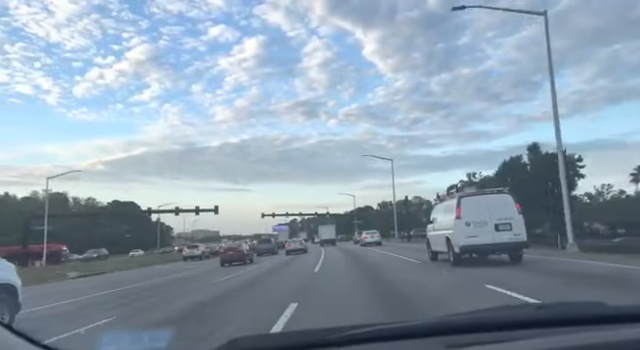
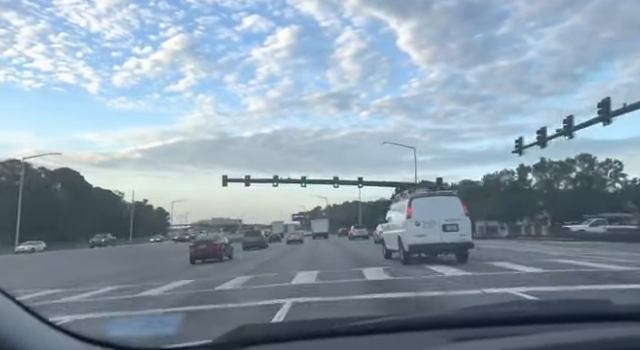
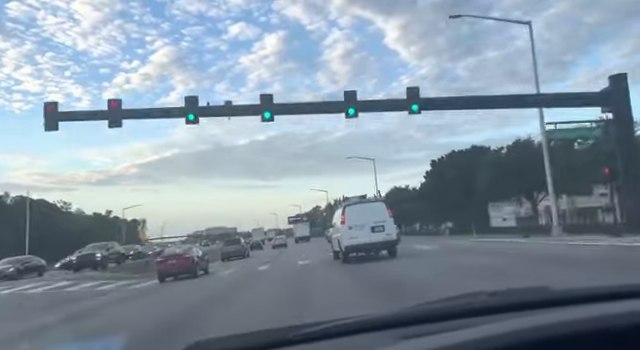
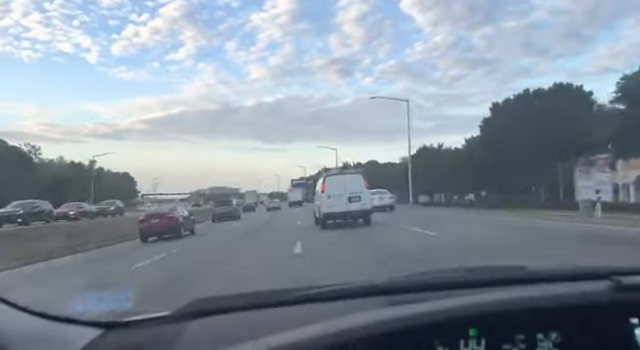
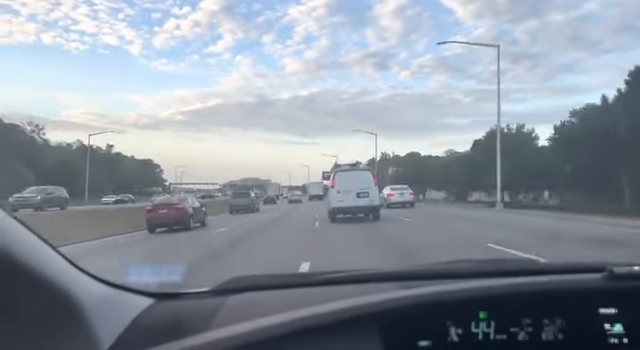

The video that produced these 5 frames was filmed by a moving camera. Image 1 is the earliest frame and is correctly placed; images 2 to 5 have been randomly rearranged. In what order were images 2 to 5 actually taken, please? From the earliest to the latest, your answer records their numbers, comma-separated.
2, 3, 4, 5
